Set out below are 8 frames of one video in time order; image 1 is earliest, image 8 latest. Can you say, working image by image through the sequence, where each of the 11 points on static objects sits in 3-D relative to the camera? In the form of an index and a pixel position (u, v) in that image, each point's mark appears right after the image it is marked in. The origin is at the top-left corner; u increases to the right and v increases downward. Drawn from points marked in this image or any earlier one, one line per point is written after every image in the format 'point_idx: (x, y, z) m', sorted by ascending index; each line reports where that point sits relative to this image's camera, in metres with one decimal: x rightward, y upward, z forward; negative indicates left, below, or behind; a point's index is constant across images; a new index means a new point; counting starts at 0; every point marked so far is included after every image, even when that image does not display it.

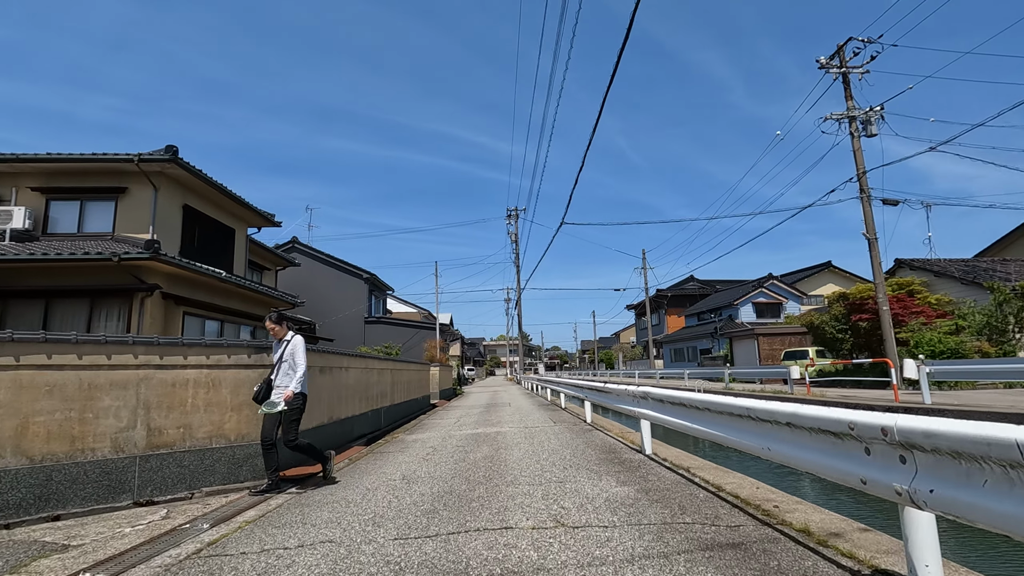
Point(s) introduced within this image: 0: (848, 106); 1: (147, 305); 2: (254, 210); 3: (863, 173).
0: (+9.2, +5.0, +15.0) m
1: (-7.0, -0.3, +10.5) m
2: (-7.6, +2.3, +15.9) m
3: (+9.5, +3.1, +14.9) m
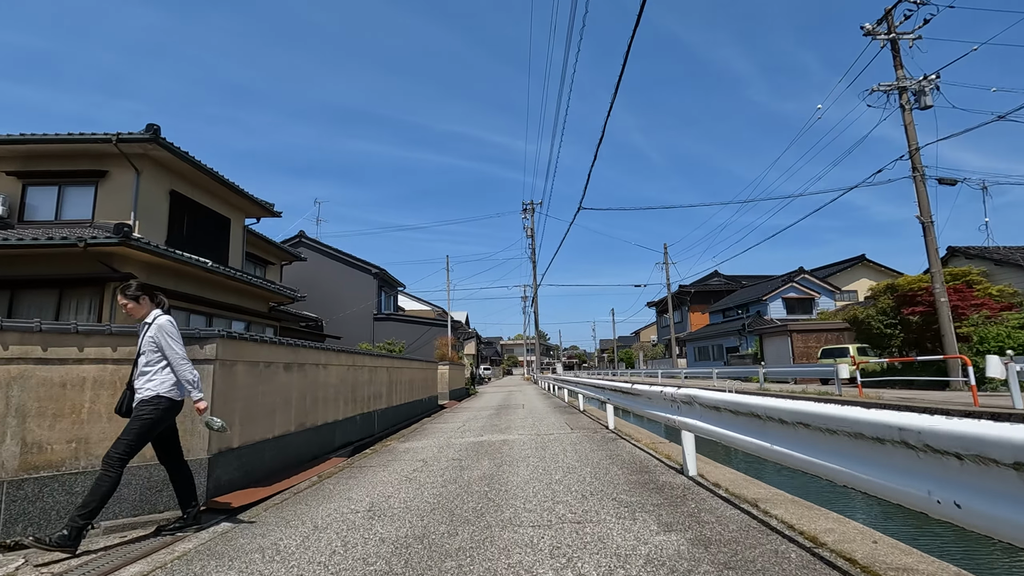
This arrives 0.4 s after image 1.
0: (+9.5, +5.2, +13.5) m
1: (-6.8, -0.1, +9.5) m
2: (-7.2, +2.4, +14.9) m
3: (+9.8, +3.4, +13.4) m
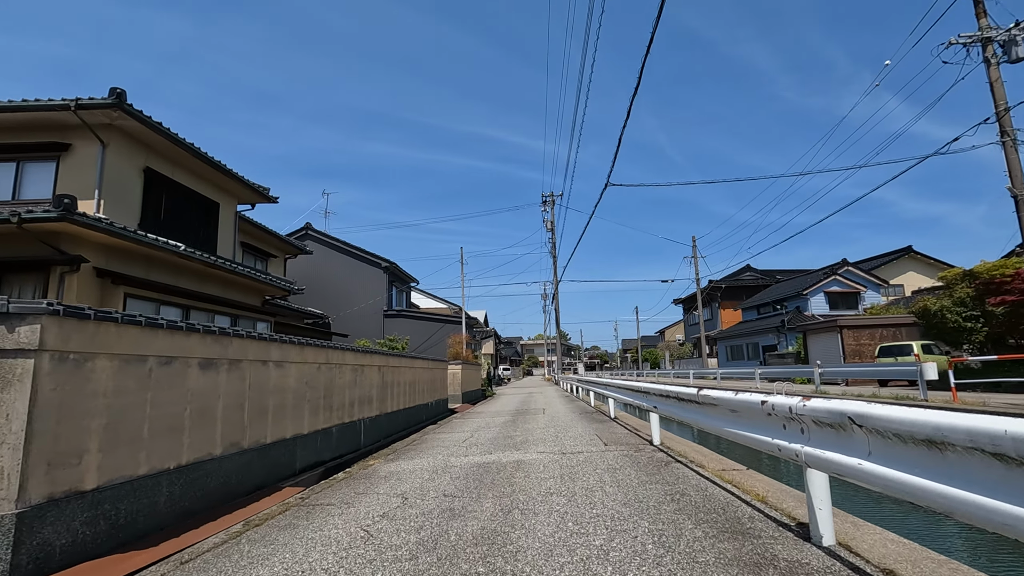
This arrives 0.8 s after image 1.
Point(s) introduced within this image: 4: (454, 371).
0: (+9.8, +5.5, +11.5) m
1: (-6.6, +0.1, +8.1) m
2: (-6.8, +2.6, +13.6) m
3: (+10.2, +3.7, +11.4) m
4: (-1.7, -2.4, +16.0) m
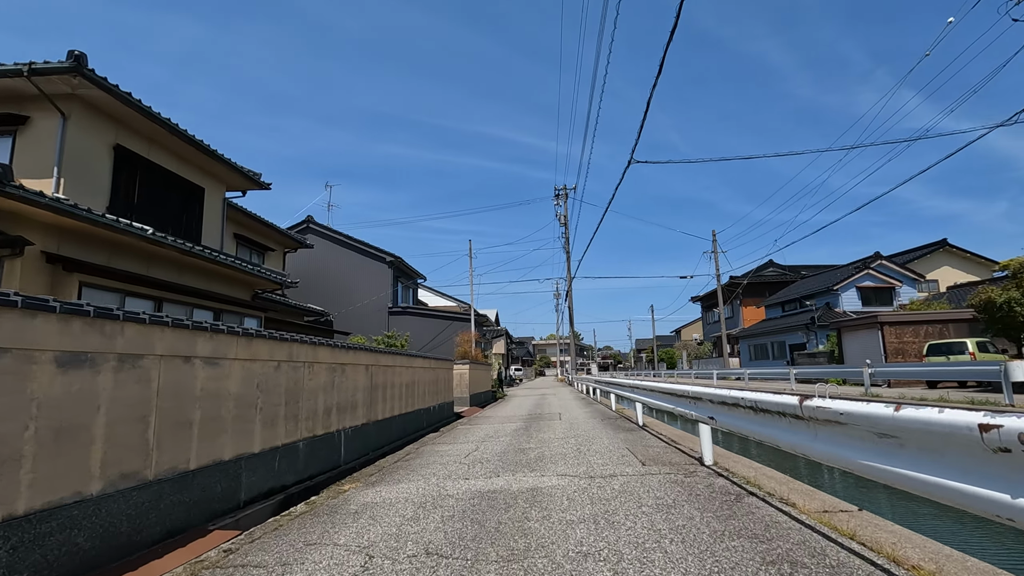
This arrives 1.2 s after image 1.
0: (+10.0, +5.7, +10.0) m
1: (-6.4, +0.2, +7.0) m
2: (-6.5, +2.8, +12.4) m
3: (+10.4, +3.9, +9.9) m
4: (-1.3, -2.3, +14.8) m
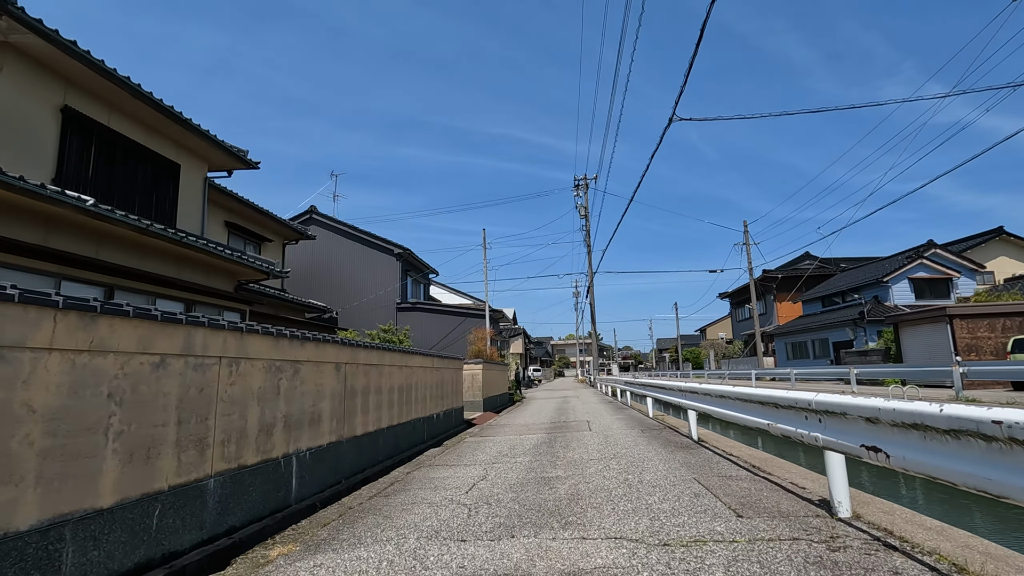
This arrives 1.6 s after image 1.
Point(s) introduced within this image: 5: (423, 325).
0: (+10.3, +6.1, +8.0) m
1: (-6.2, +0.5, +5.5) m
2: (-6.2, +3.0, +11.0) m
3: (+10.6, +4.2, +7.9) m
4: (-0.9, -2.0, +13.2) m
5: (-3.2, -1.3, +19.5) m
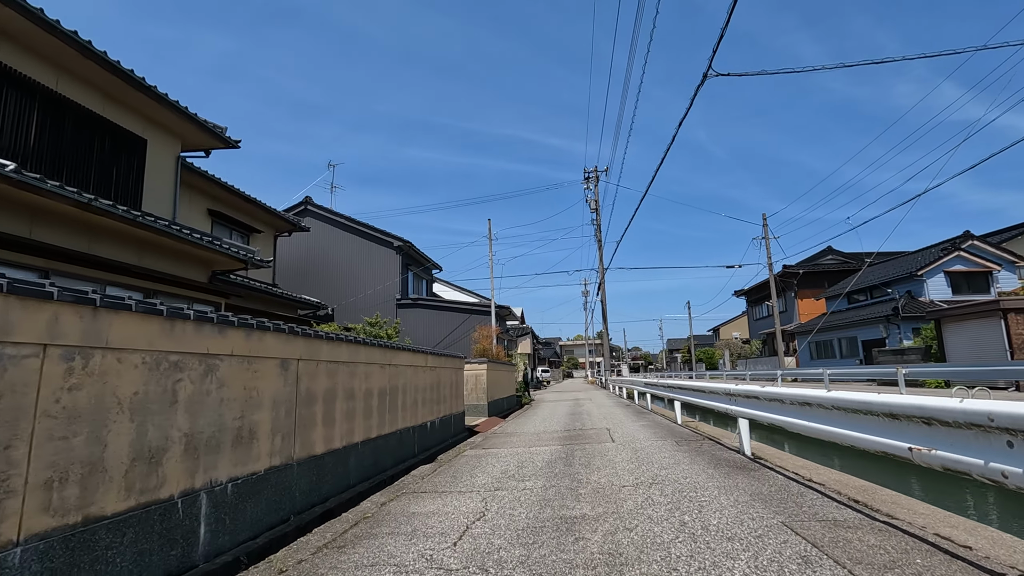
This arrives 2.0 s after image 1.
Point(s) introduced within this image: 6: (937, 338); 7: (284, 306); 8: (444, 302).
0: (+10.4, +6.3, +6.6) m
1: (-6.2, +0.6, +4.4) m
2: (-6.0, +3.2, +9.8) m
3: (+10.7, +4.5, +6.5) m
4: (-0.7, -1.8, +11.9) m
5: (-2.9, -1.1, +18.3) m
6: (+13.0, -1.5, +16.8) m
7: (-5.7, -0.5, +13.8) m
8: (-2.3, -0.5, +18.5) m
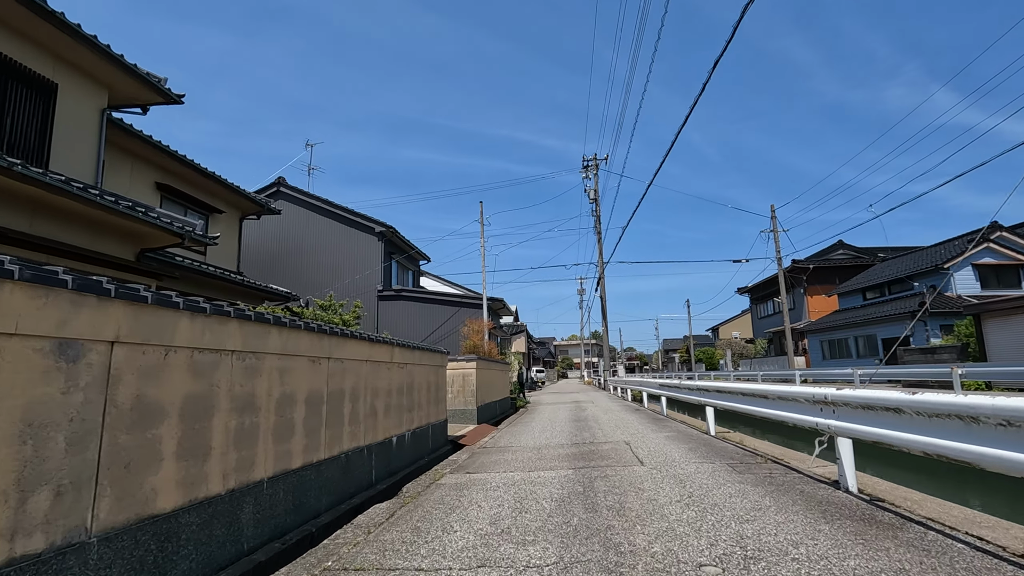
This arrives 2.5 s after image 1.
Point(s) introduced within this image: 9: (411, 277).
0: (+10.3, +6.5, +5.0) m
1: (-6.2, +0.9, +2.6) m
2: (-6.1, +3.5, +8.0) m
3: (+10.7, +4.7, +4.9) m
4: (-0.8, -1.6, +10.2) m
5: (-3.1, -0.9, +16.5) m
6: (+12.8, -1.3, +15.2) m
7: (-5.8, -0.2, +12.0) m
8: (-2.5, -0.2, +16.7) m
9: (-3.5, +0.4, +19.1) m
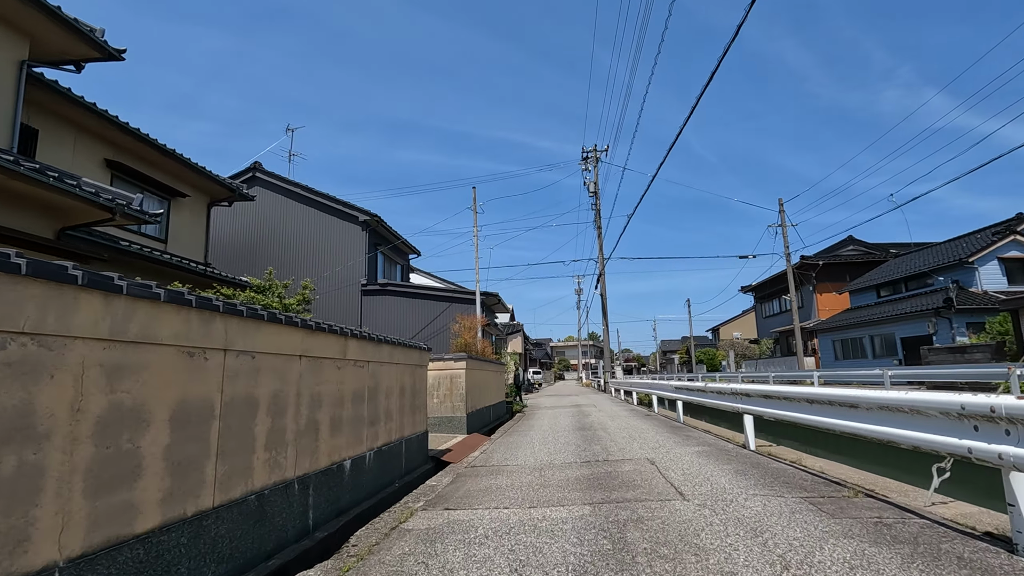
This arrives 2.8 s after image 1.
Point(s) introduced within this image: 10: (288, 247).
0: (+10.3, +6.7, +3.8) m
1: (-6.2, +1.2, +1.2) m
2: (-6.2, +3.7, +6.7) m
3: (+10.7, +4.9, +3.6) m
4: (-0.9, -1.4, +8.9) m
5: (-3.2, -0.7, +15.2) m
6: (+12.7, -1.1, +14.0) m
7: (-5.9, 0.0, +10.7) m
8: (-2.6, 0.0, +15.4) m
9: (-3.7, +0.5, +17.7) m
10: (-6.2, +1.1, +15.2) m
